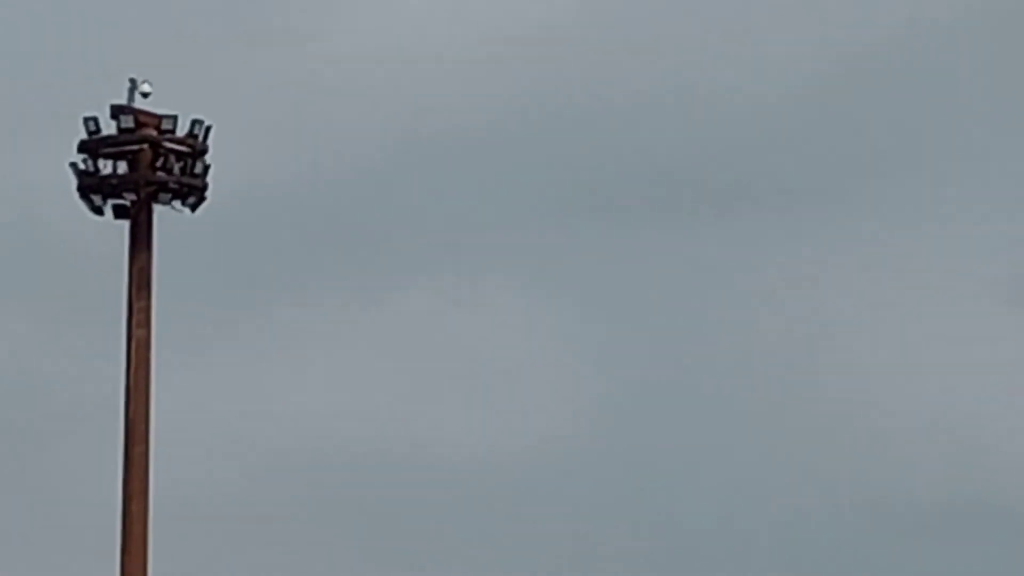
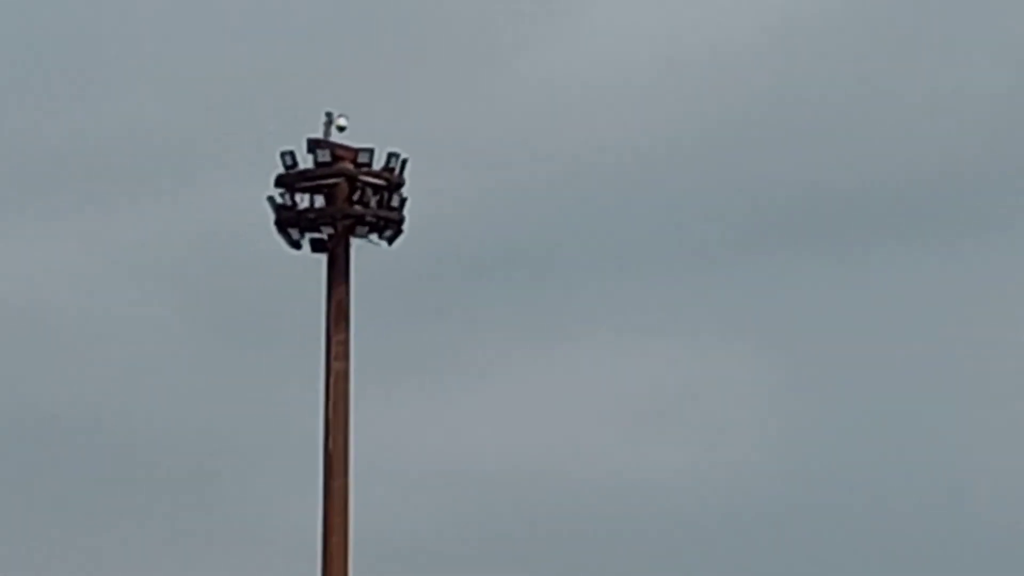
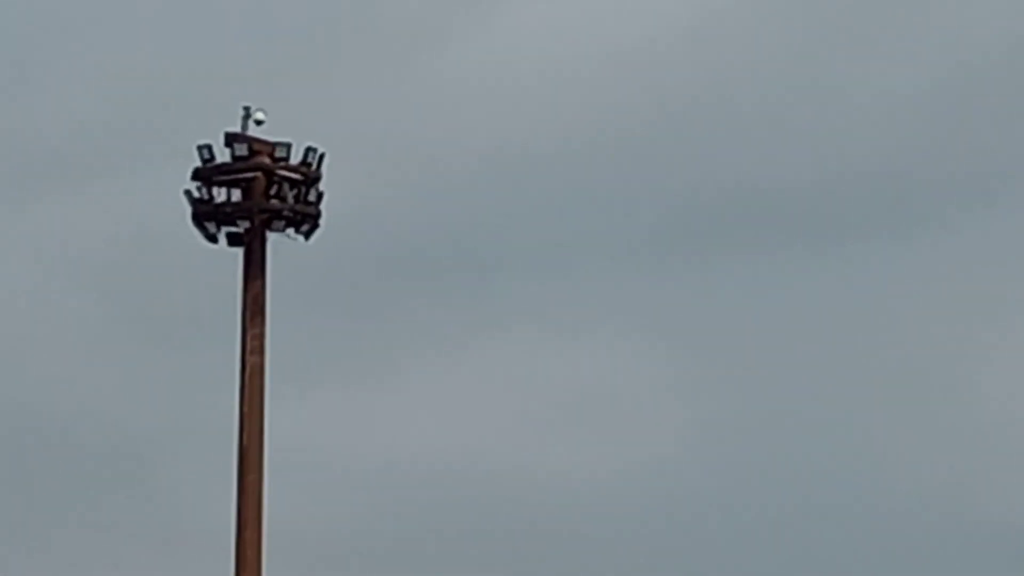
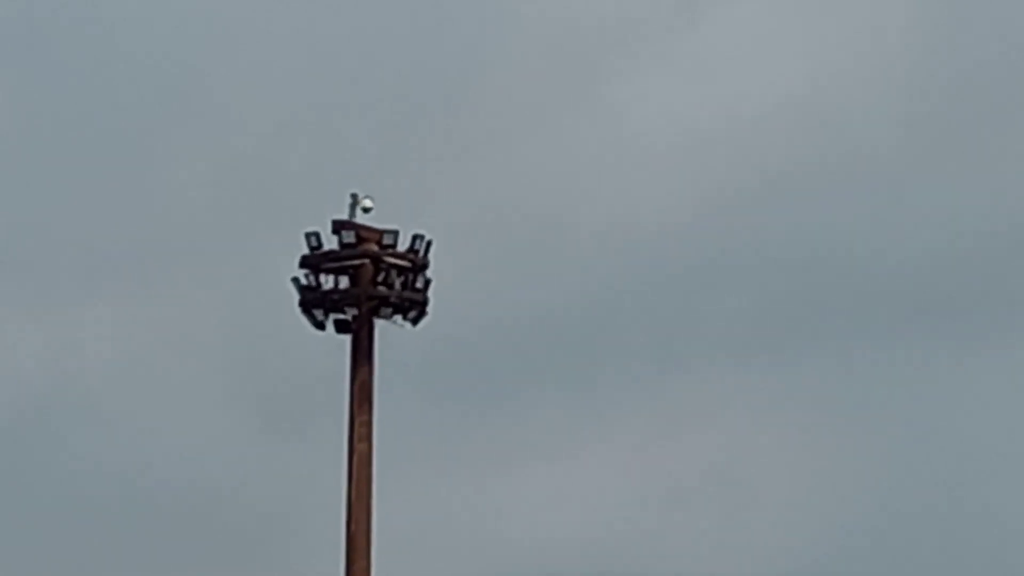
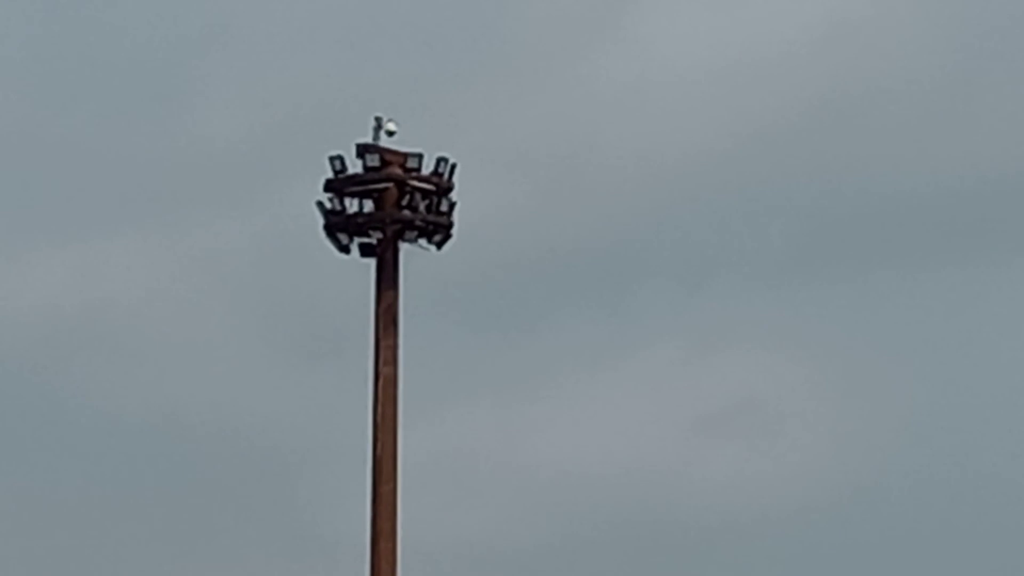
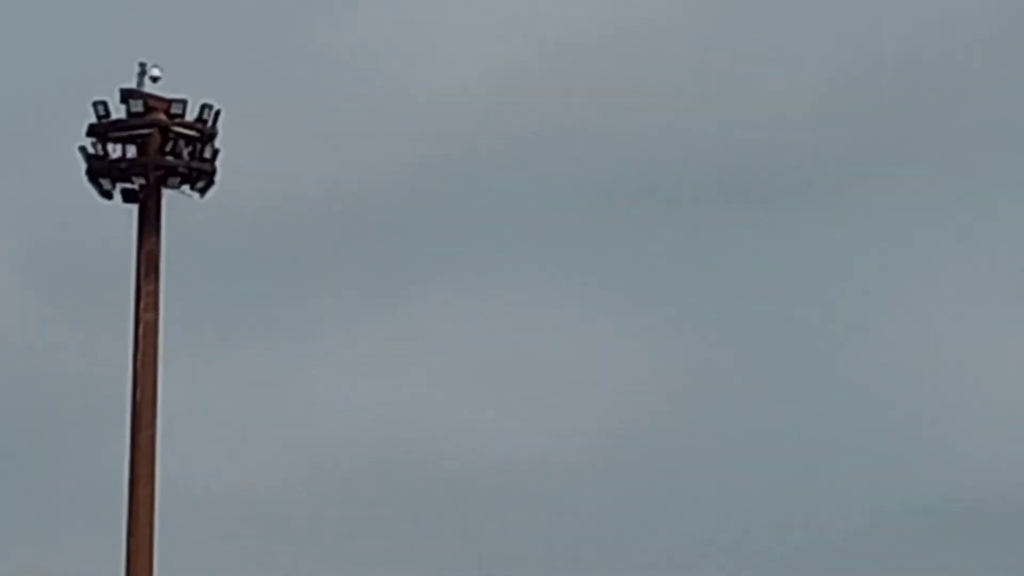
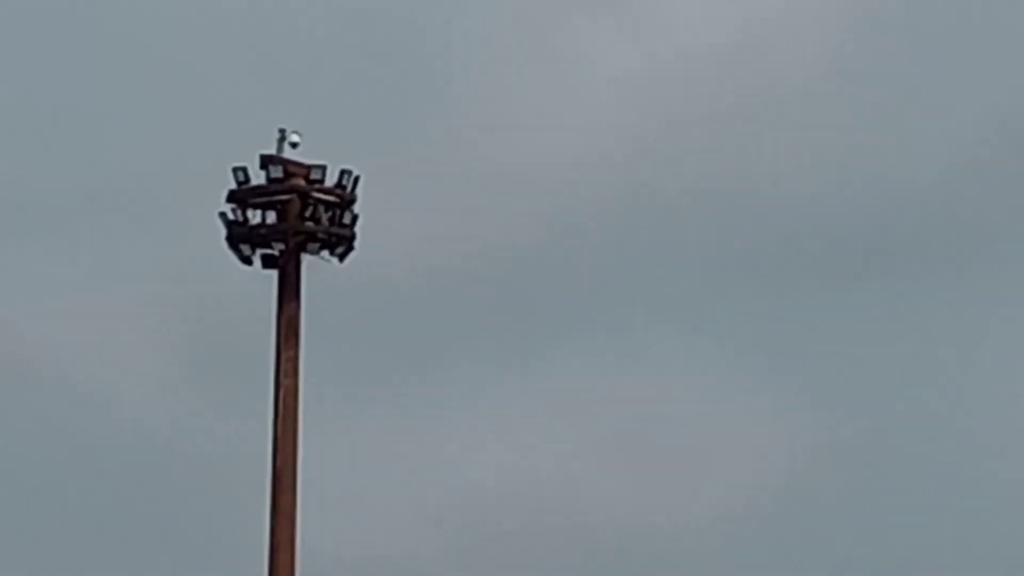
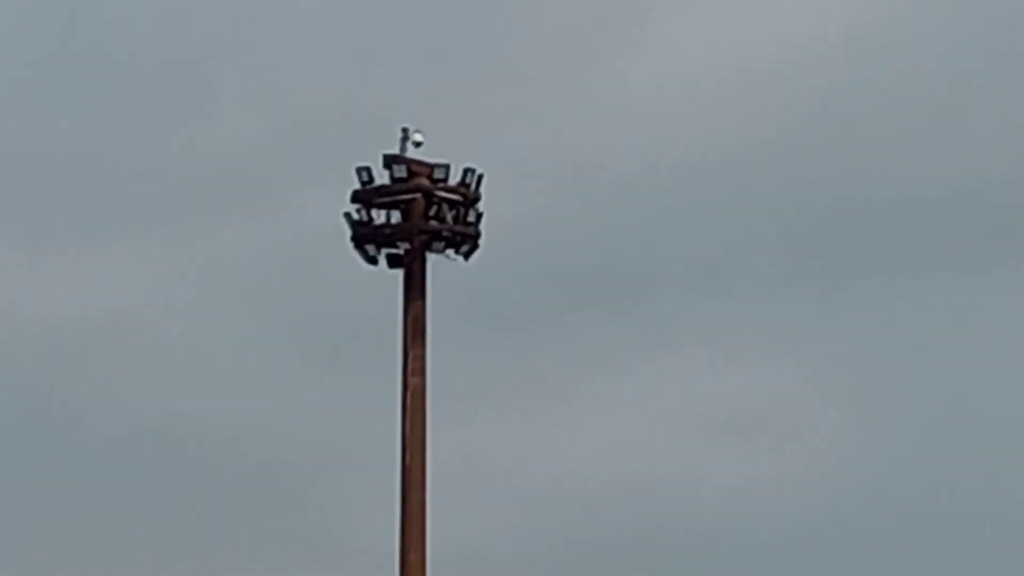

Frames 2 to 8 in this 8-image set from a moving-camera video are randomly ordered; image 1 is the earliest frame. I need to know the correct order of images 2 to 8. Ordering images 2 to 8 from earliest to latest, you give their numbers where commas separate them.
3, 2, 8, 5, 4, 7, 6
